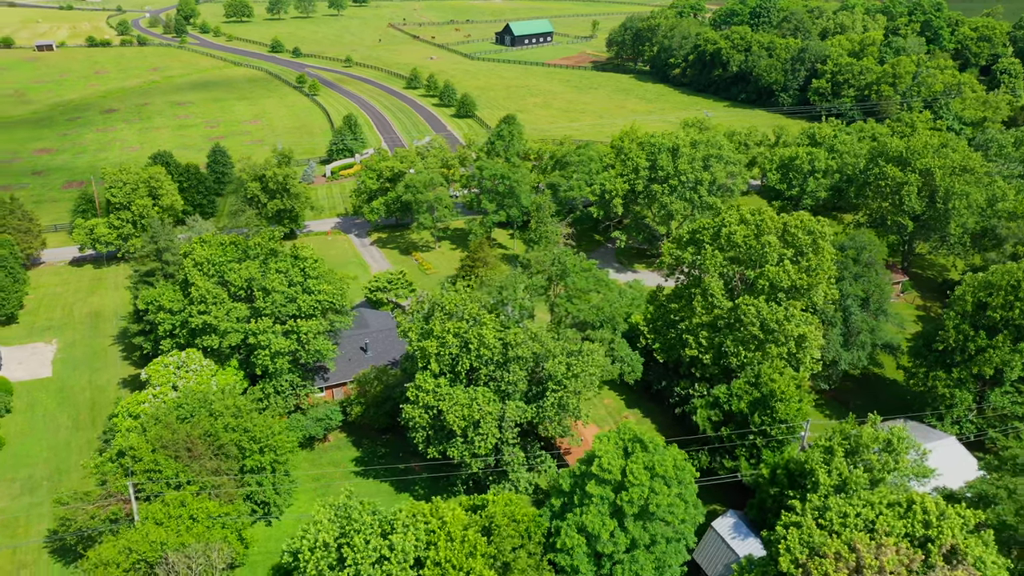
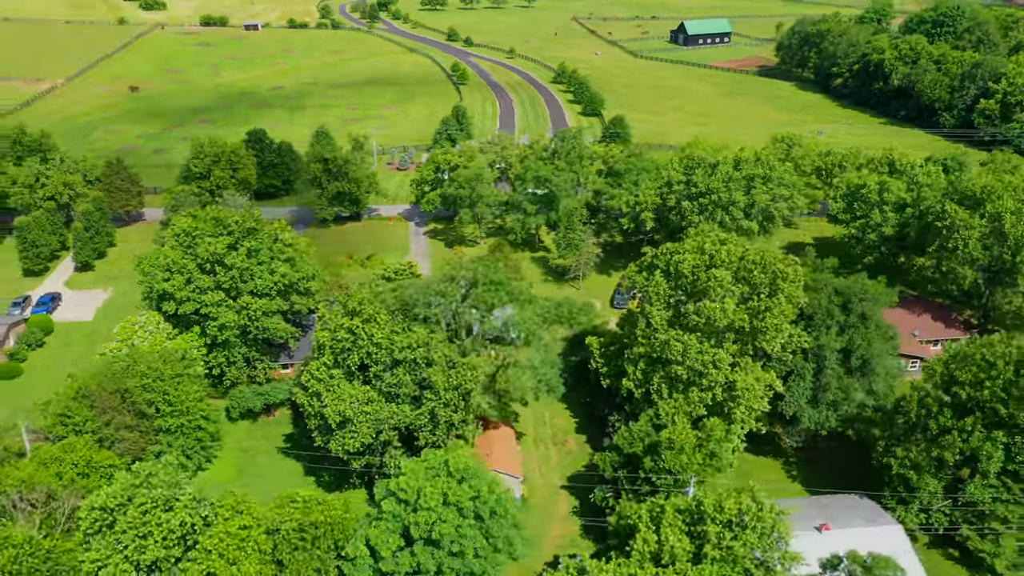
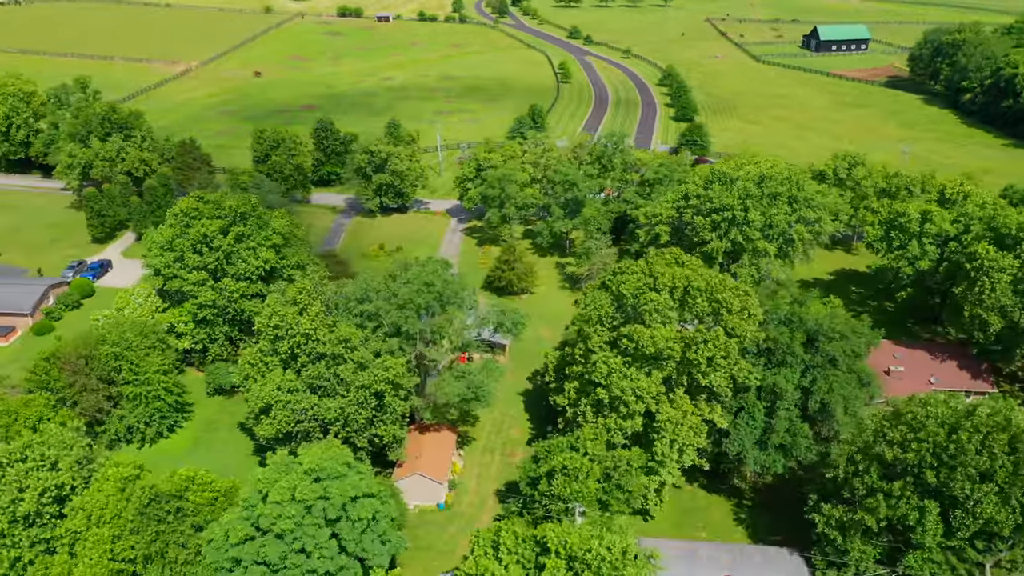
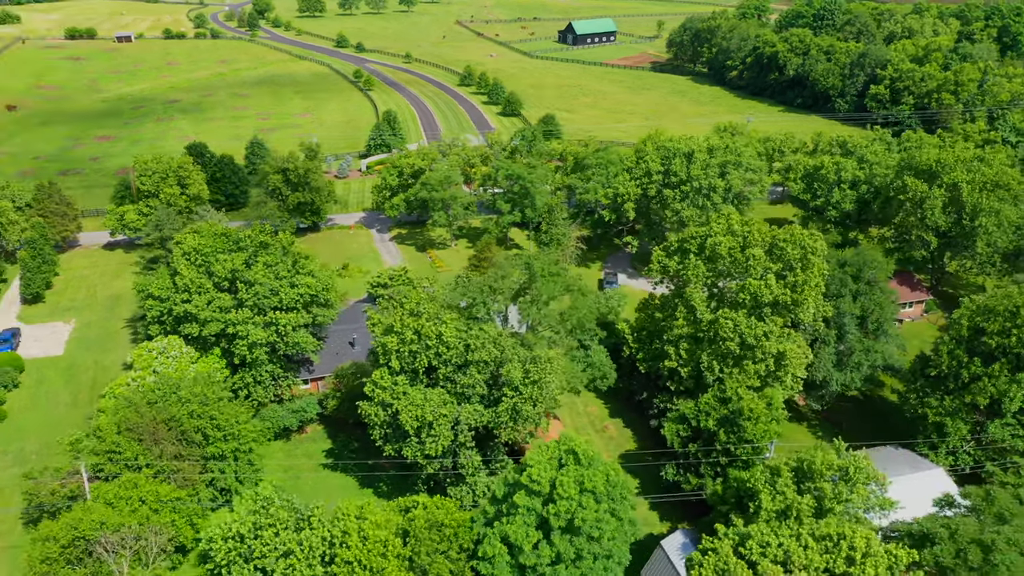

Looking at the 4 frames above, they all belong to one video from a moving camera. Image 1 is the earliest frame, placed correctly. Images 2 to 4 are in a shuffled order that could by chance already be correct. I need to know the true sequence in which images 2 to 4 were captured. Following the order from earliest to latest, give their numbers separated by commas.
4, 2, 3
